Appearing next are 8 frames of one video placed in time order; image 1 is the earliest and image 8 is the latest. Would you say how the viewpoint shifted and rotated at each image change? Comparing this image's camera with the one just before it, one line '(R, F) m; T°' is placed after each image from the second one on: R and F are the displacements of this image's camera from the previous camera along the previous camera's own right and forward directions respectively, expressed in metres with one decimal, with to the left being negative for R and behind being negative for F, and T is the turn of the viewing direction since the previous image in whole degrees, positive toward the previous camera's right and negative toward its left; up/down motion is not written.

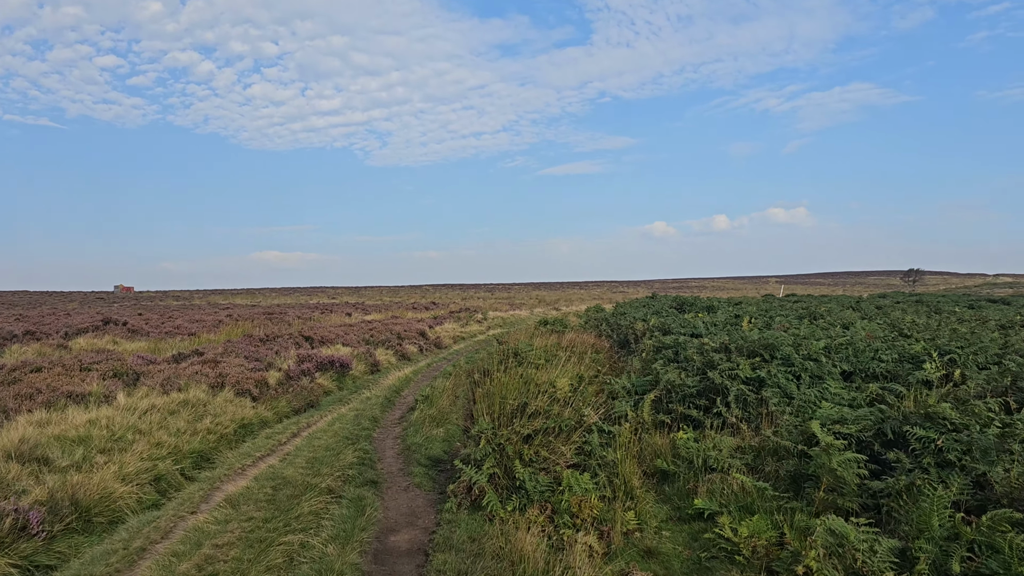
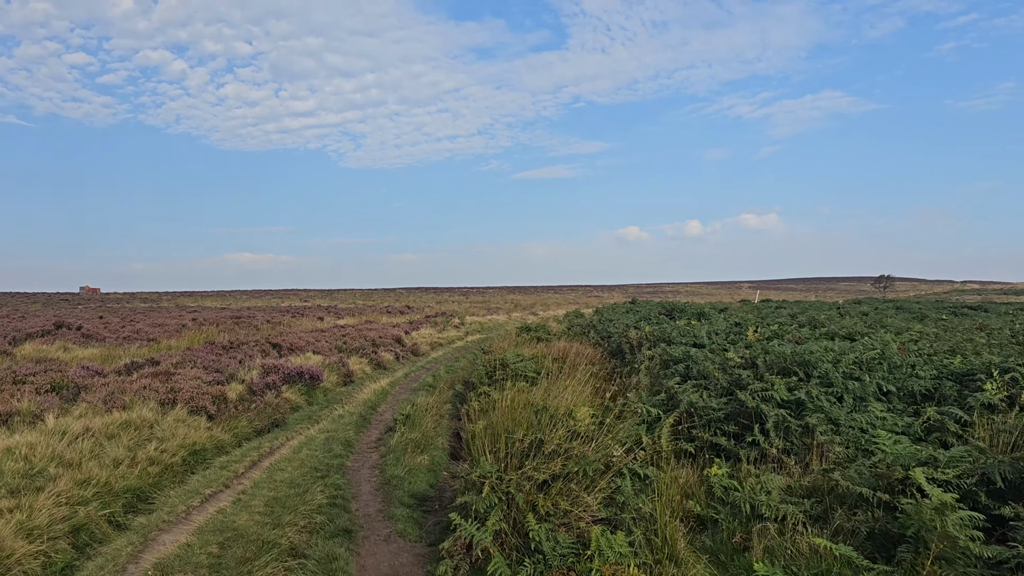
(-0.2, +1.1) m; +2°
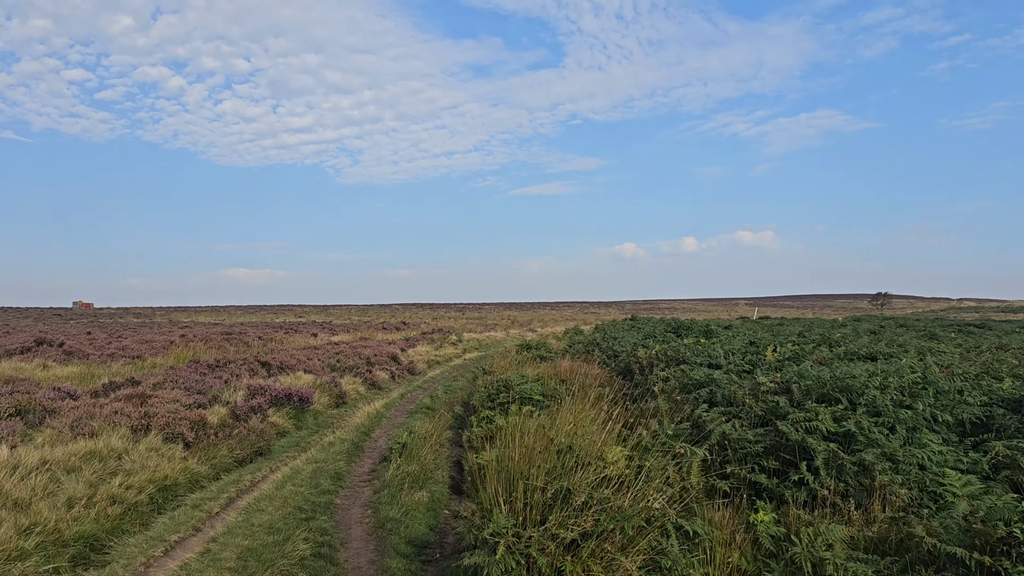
(-0.1, +0.8) m; 0°
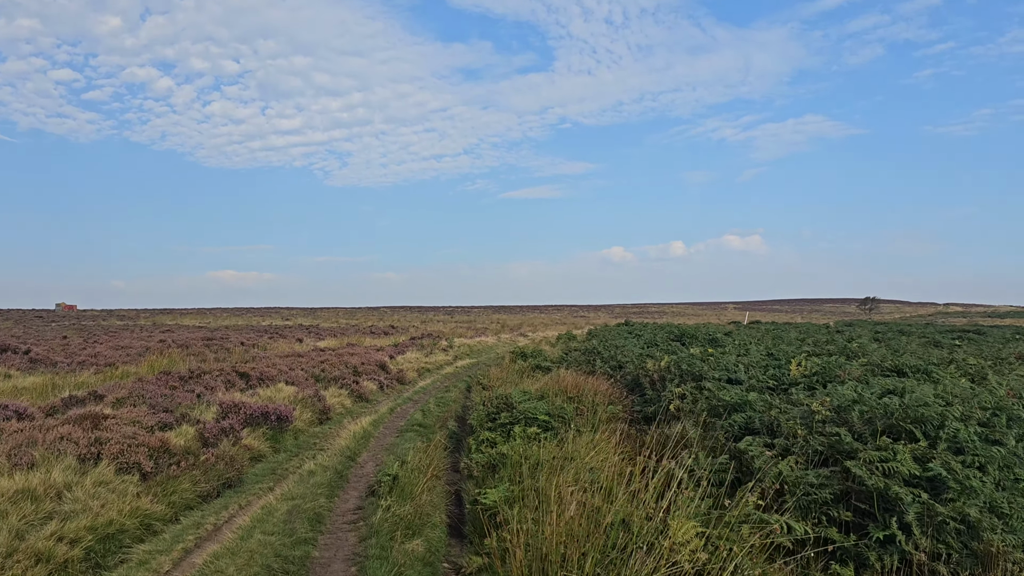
(-0.2, +1.1) m; +1°
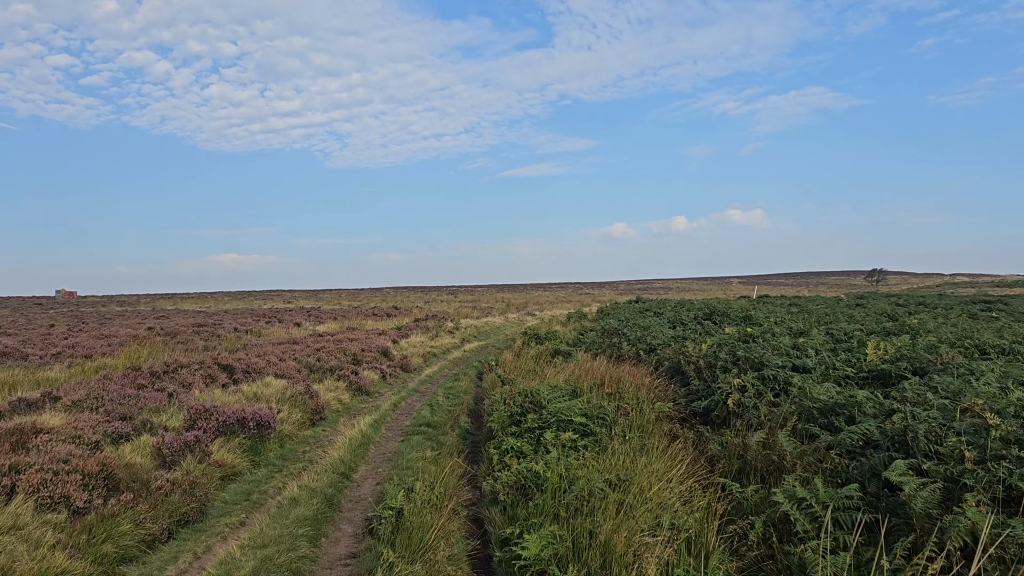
(-0.2, +1.7) m; 0°
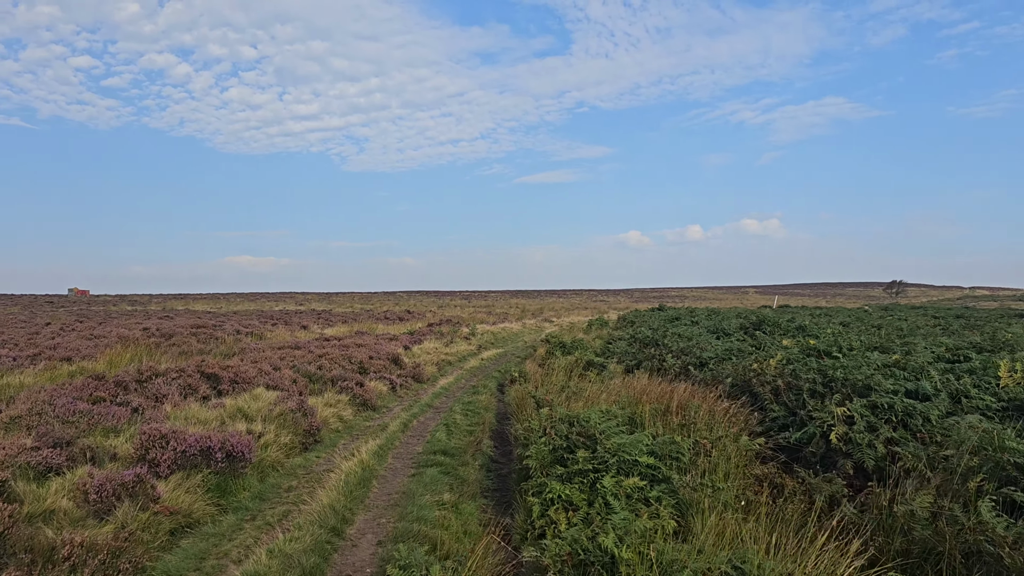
(-0.3, +1.8) m; -1°
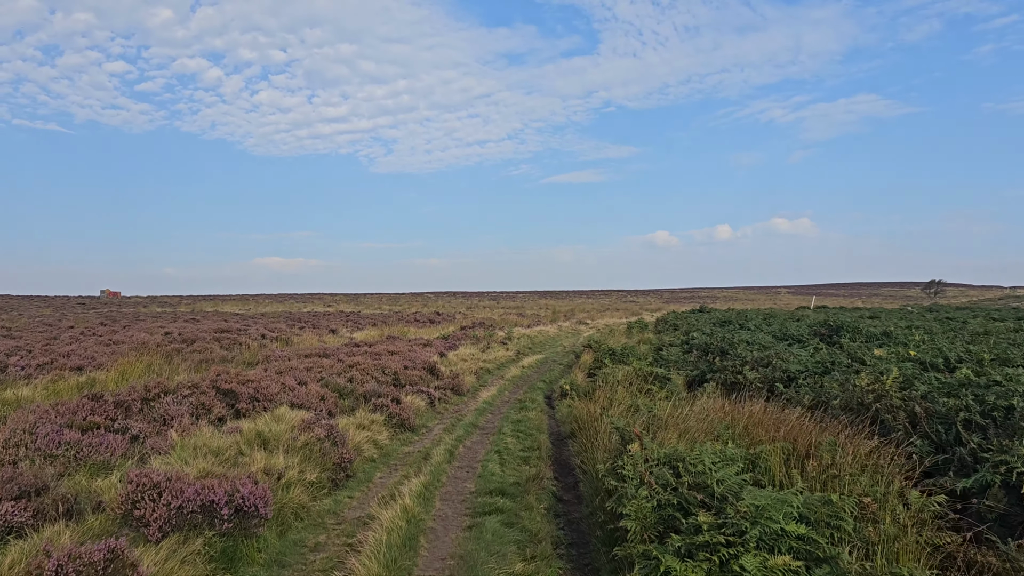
(-0.4, +1.5) m; -2°
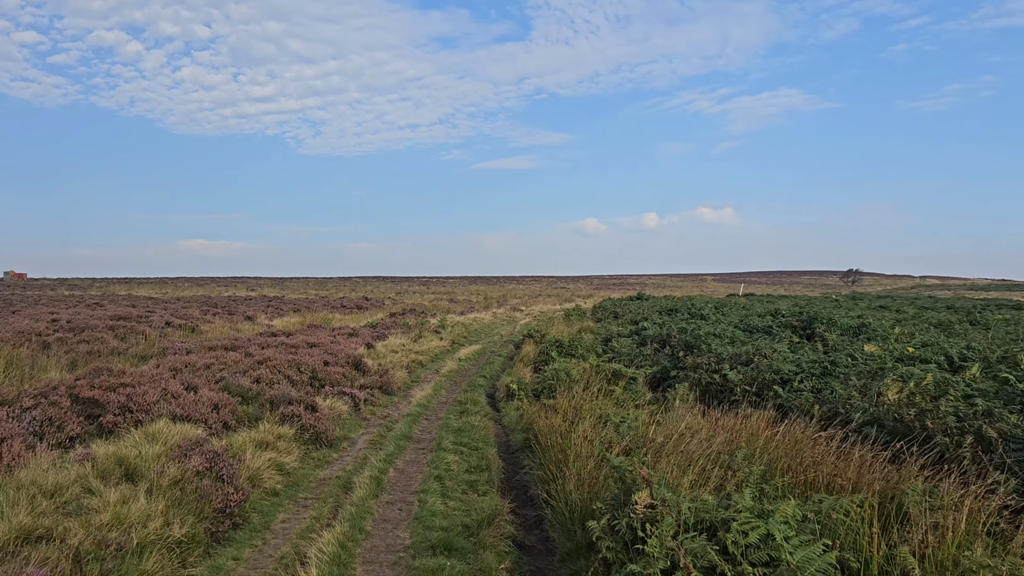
(-0.1, +1.9) m; +5°
